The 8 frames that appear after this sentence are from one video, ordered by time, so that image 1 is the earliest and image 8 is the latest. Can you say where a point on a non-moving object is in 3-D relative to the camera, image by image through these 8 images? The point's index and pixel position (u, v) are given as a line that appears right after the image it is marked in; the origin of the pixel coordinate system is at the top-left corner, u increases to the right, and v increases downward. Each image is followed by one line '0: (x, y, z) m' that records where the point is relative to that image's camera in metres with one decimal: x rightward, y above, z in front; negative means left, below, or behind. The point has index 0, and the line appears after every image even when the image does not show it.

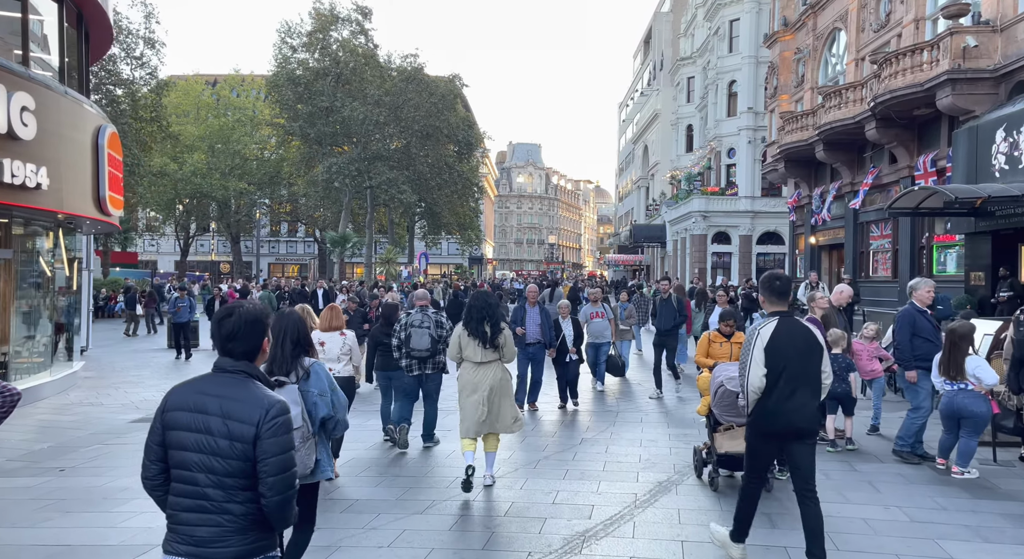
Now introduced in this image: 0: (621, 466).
0: (+1.0, -1.8, +8.0) m
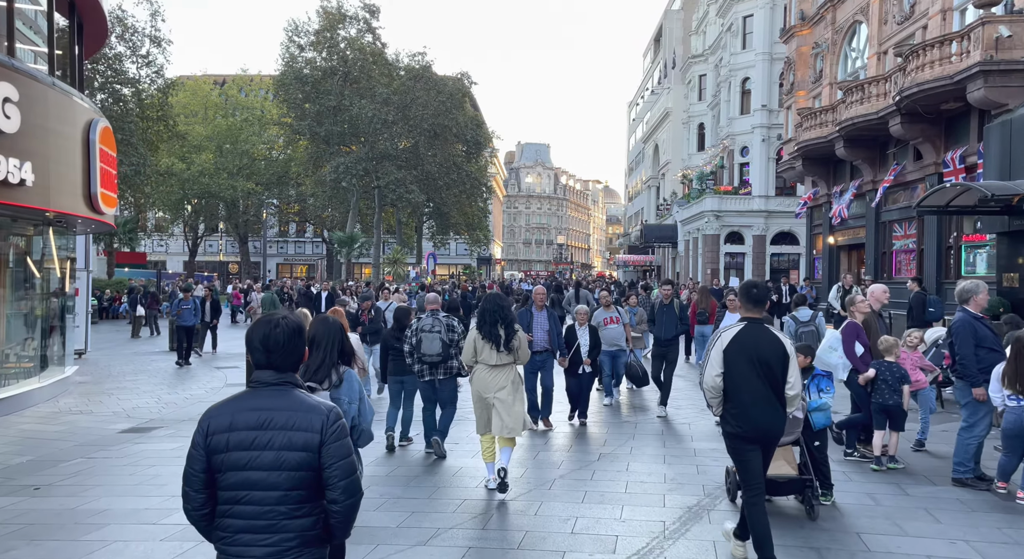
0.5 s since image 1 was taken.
0: (+1.2, -1.8, +7.3) m
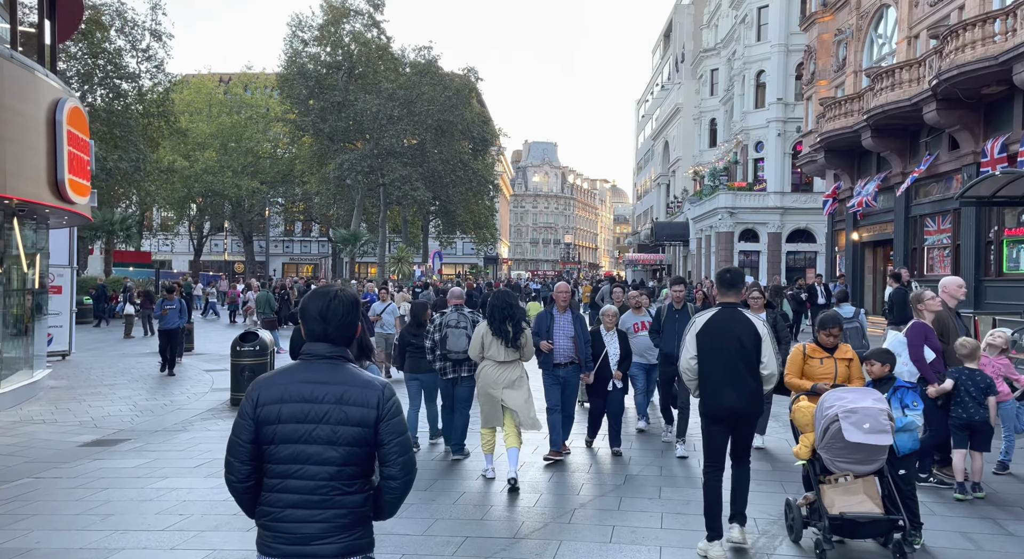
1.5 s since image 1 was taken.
0: (+1.2, -1.7, +6.1) m
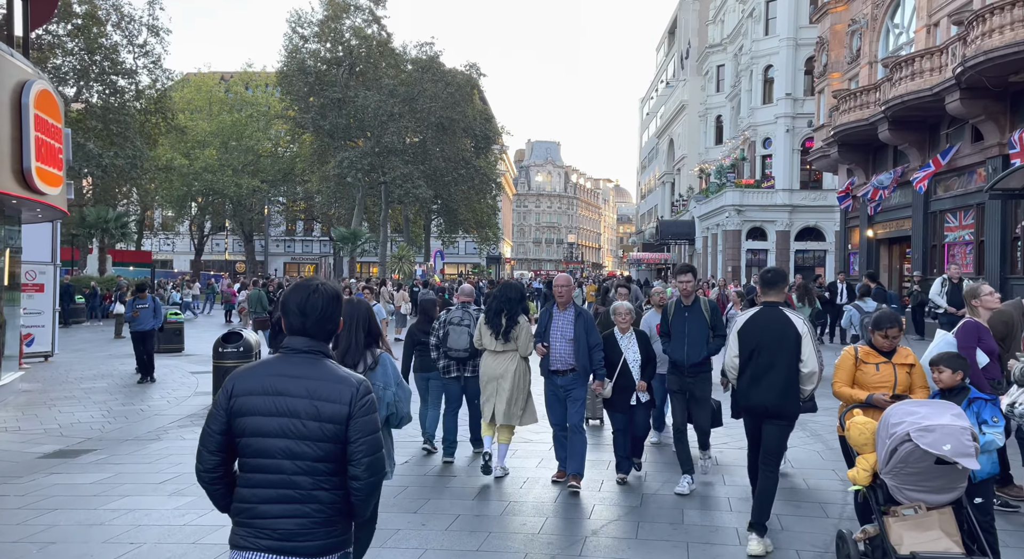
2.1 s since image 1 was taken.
0: (+1.2, -1.7, +5.2) m
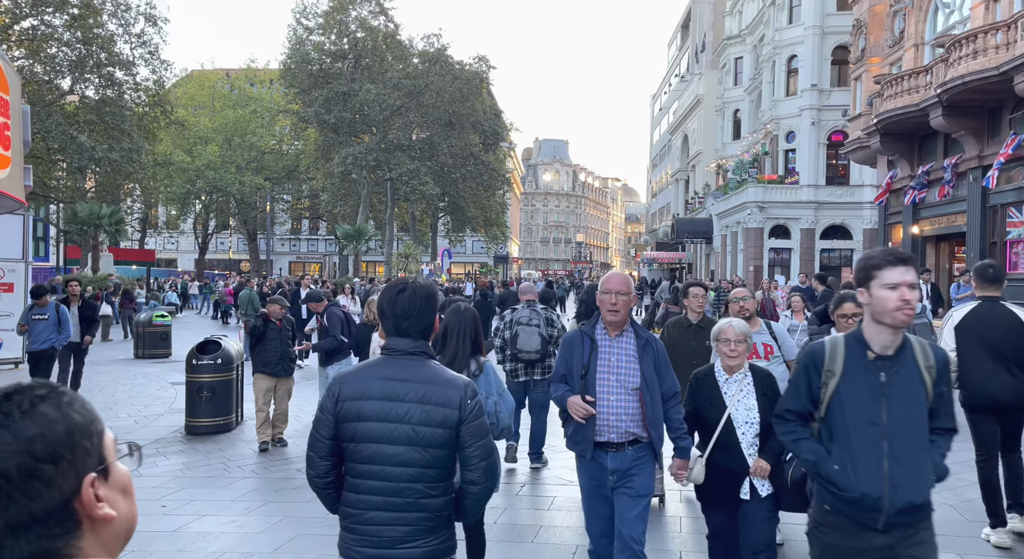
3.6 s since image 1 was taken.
0: (+1.5, -1.7, +3.3) m
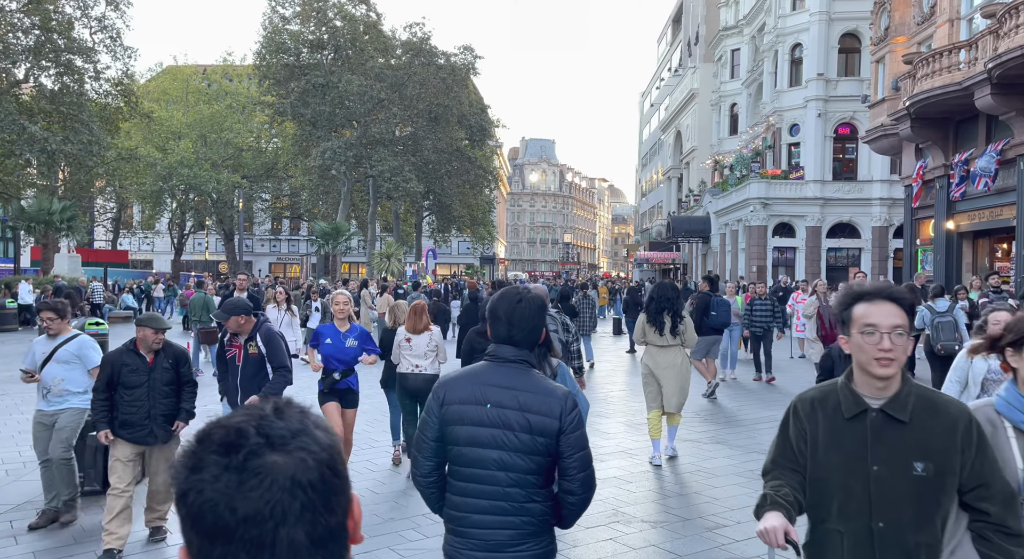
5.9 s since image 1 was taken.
0: (+1.6, -1.7, +0.9) m
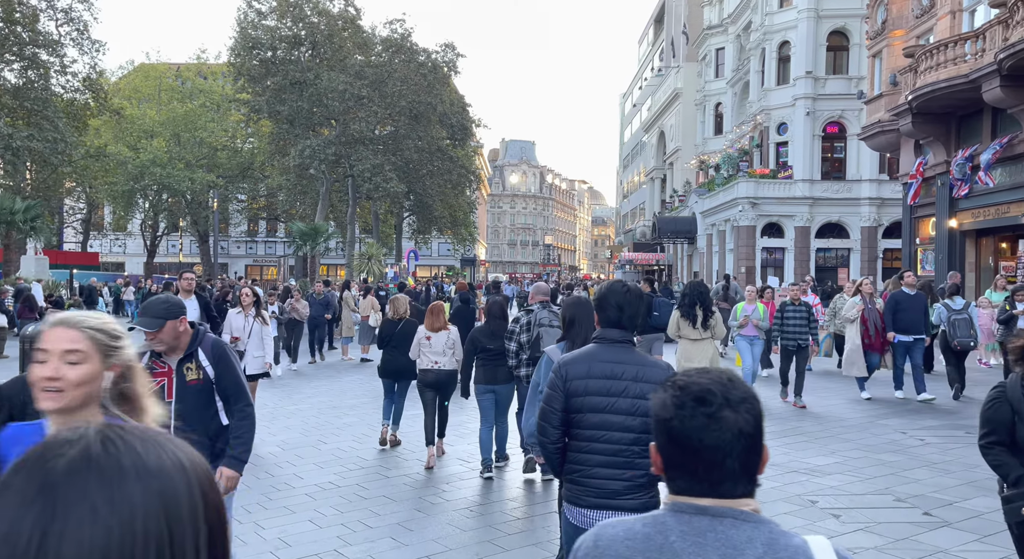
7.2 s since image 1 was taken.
0: (+1.9, -1.7, 0.0) m
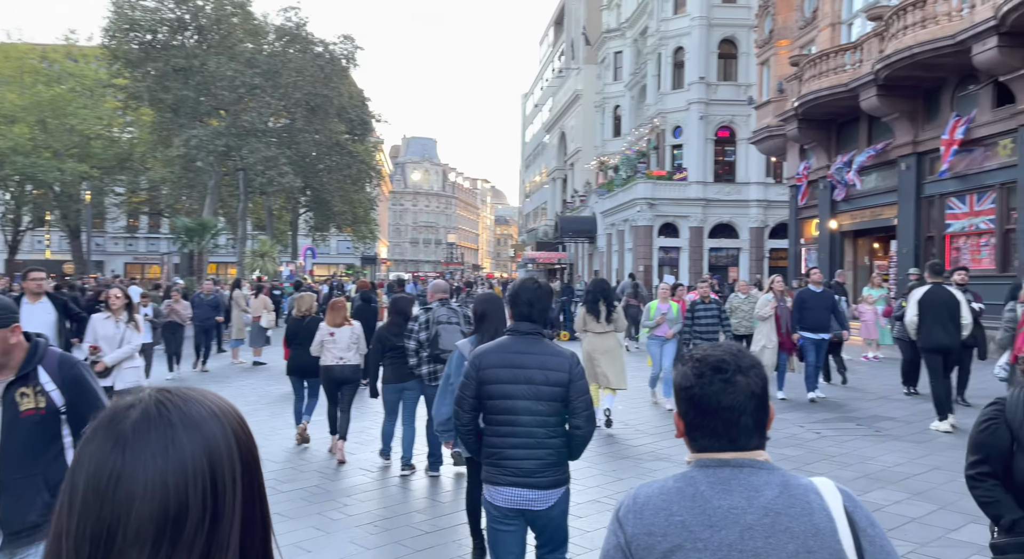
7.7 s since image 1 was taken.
0: (+1.8, -1.6, +0.1) m
